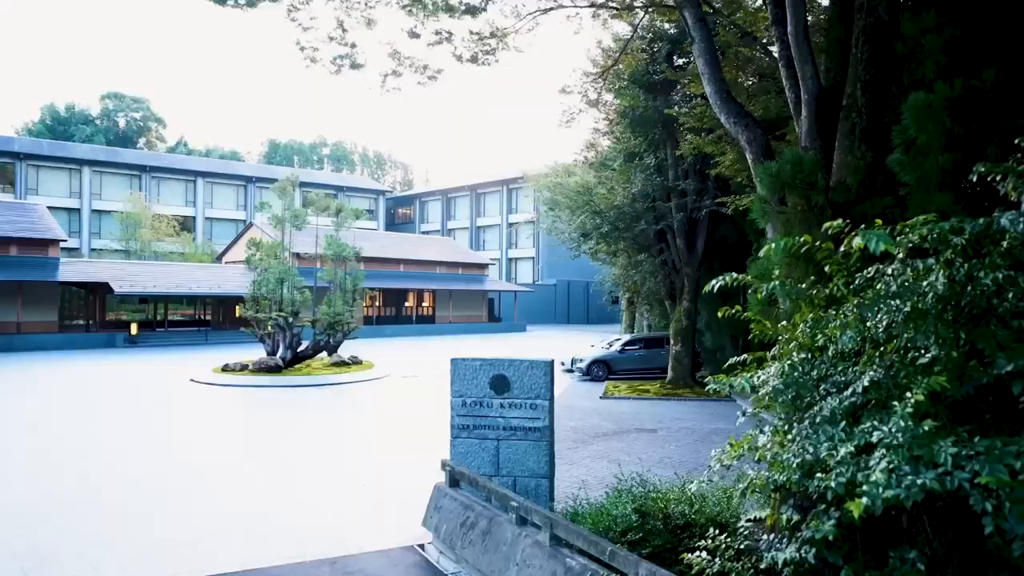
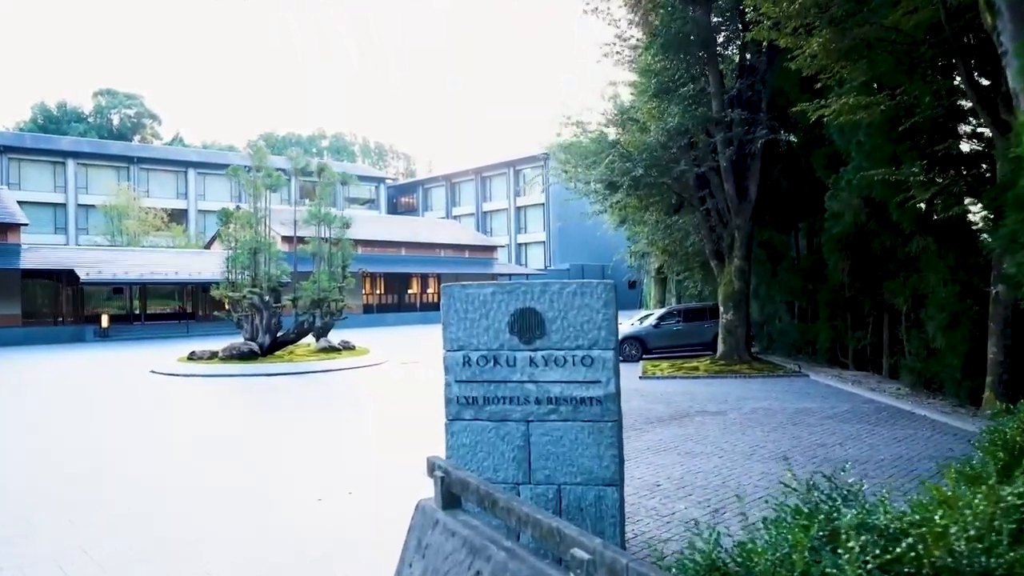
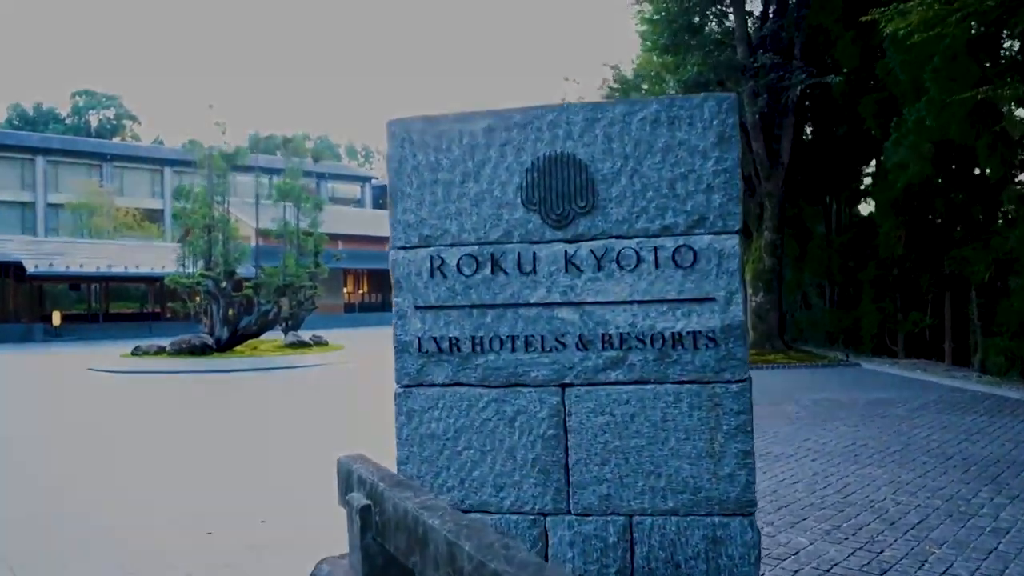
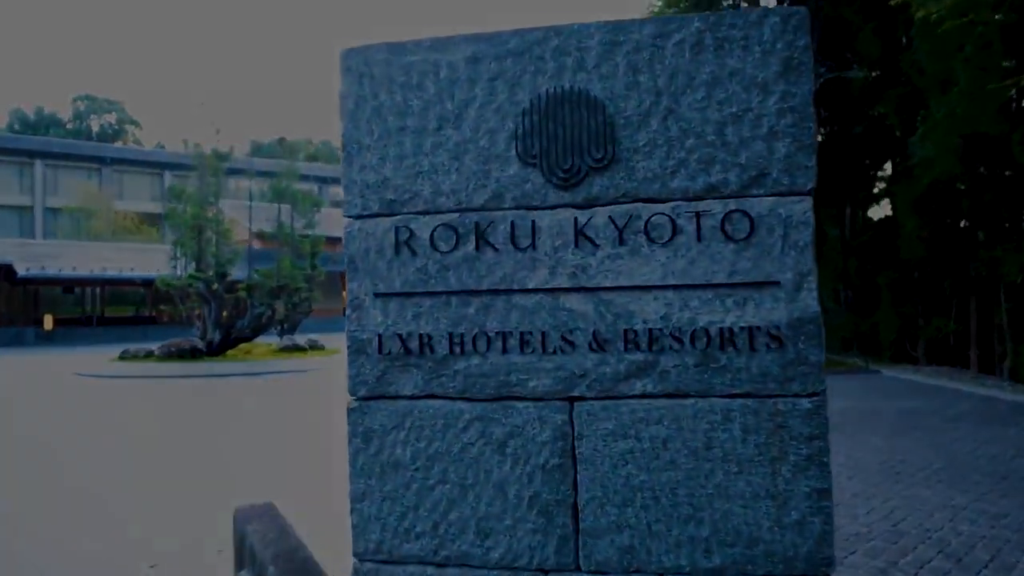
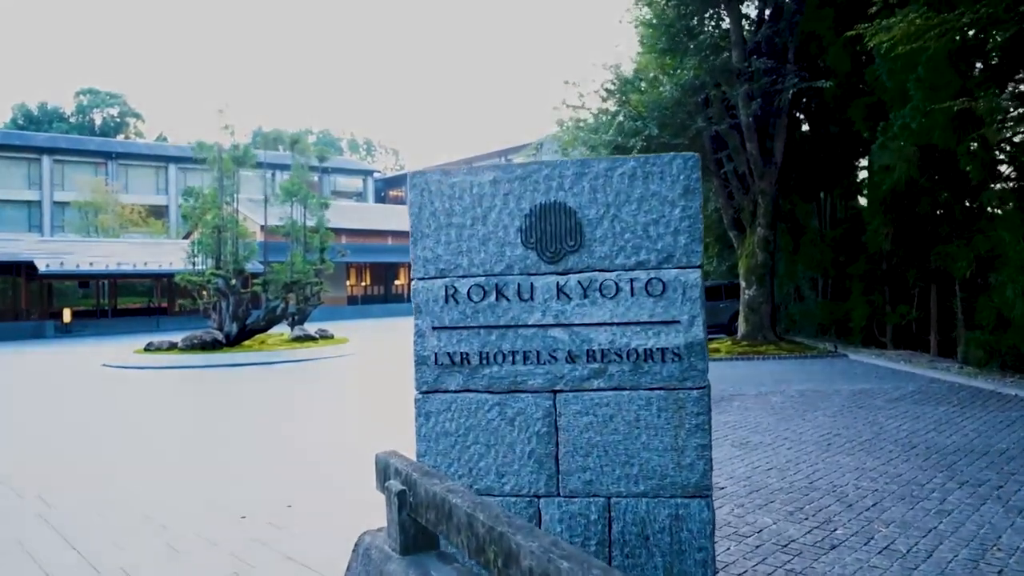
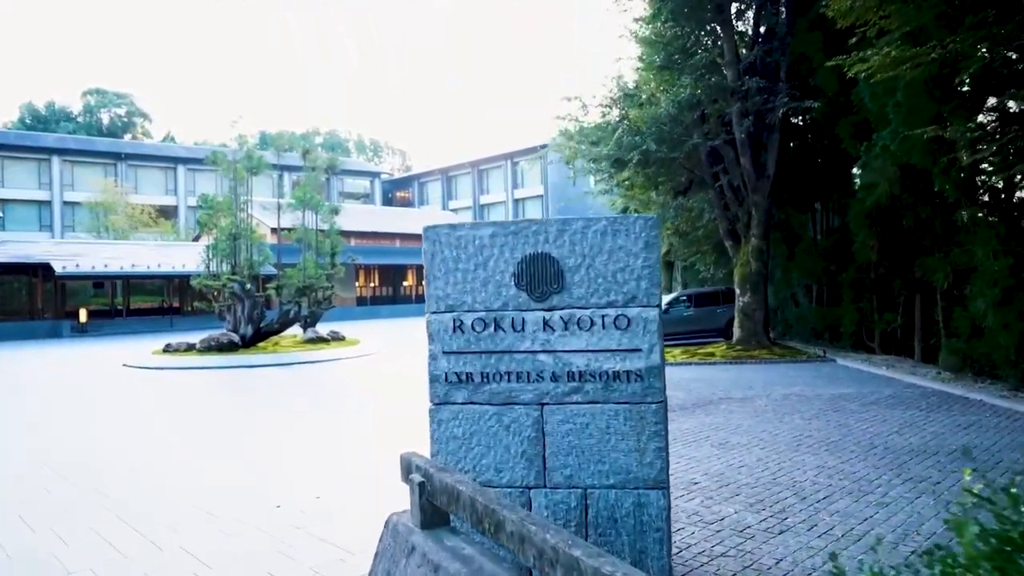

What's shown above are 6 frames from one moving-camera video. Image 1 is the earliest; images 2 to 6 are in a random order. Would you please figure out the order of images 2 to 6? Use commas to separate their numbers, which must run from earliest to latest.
2, 6, 5, 3, 4
